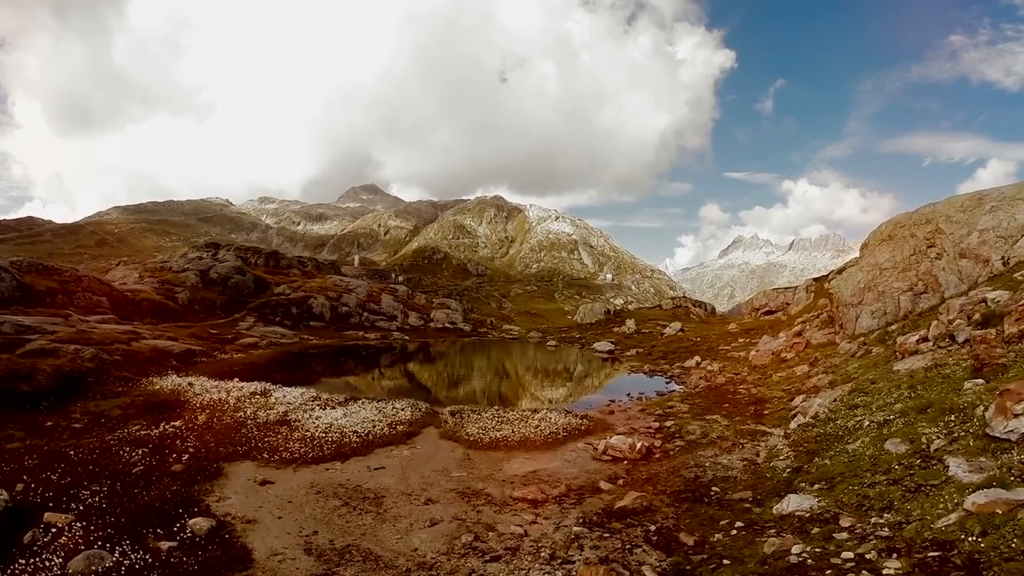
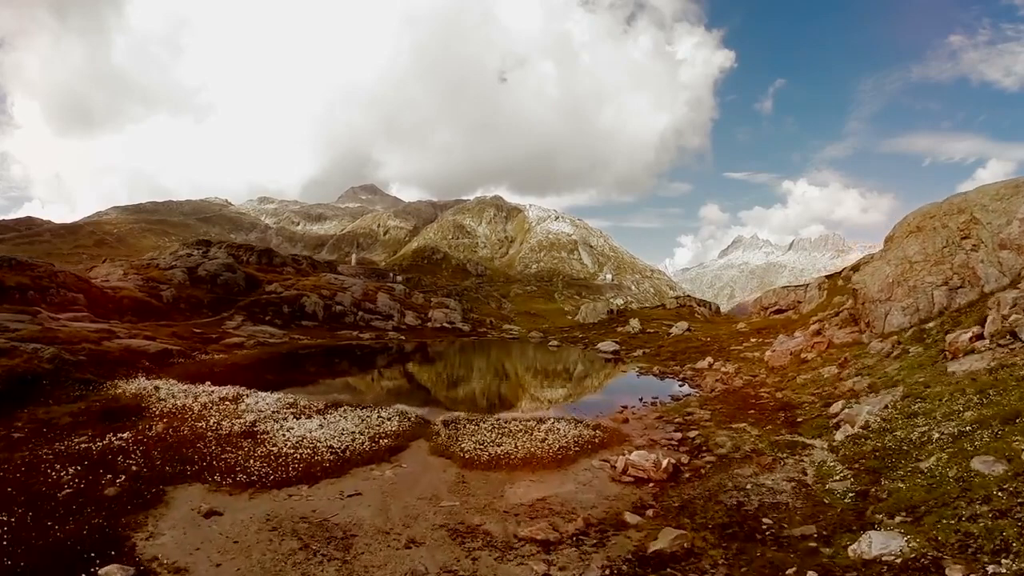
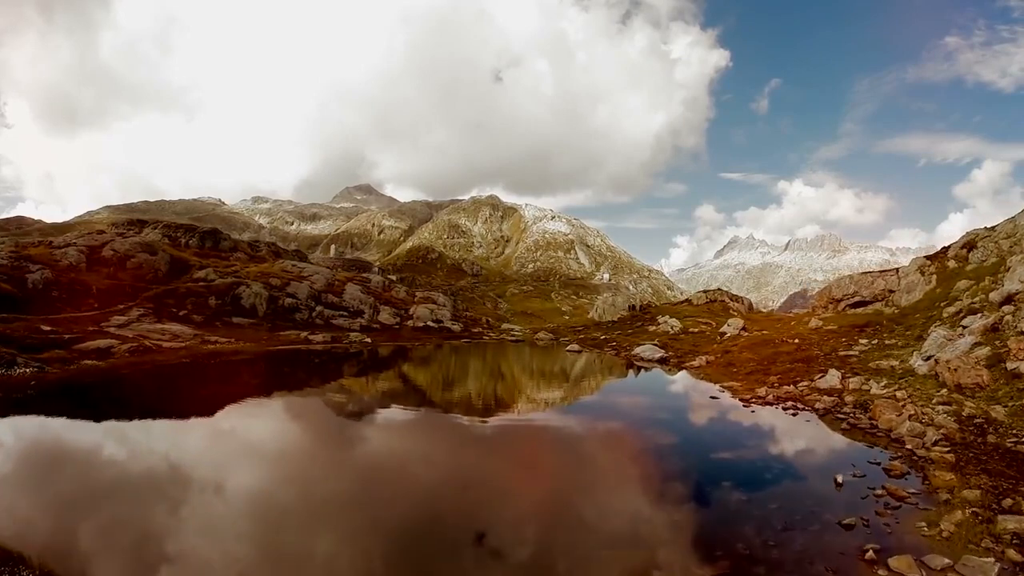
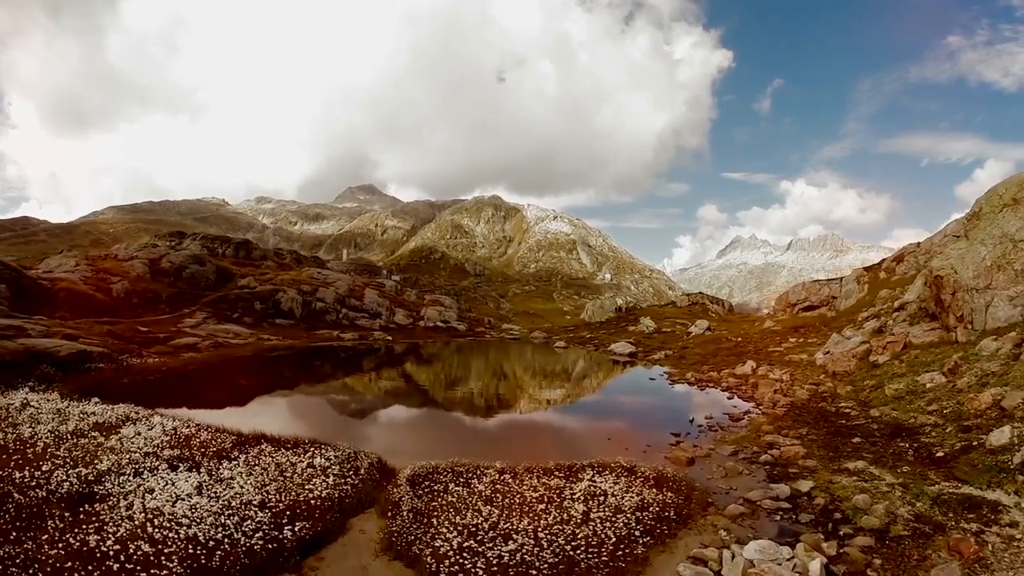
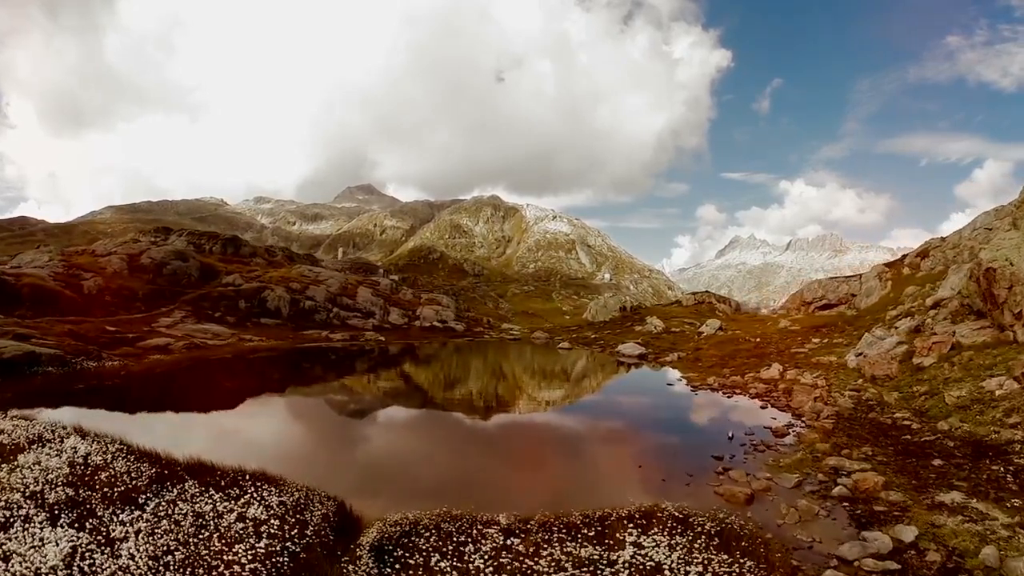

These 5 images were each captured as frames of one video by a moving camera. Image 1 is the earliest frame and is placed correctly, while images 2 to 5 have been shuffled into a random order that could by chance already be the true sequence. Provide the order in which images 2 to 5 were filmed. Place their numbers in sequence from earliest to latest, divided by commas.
2, 4, 5, 3
